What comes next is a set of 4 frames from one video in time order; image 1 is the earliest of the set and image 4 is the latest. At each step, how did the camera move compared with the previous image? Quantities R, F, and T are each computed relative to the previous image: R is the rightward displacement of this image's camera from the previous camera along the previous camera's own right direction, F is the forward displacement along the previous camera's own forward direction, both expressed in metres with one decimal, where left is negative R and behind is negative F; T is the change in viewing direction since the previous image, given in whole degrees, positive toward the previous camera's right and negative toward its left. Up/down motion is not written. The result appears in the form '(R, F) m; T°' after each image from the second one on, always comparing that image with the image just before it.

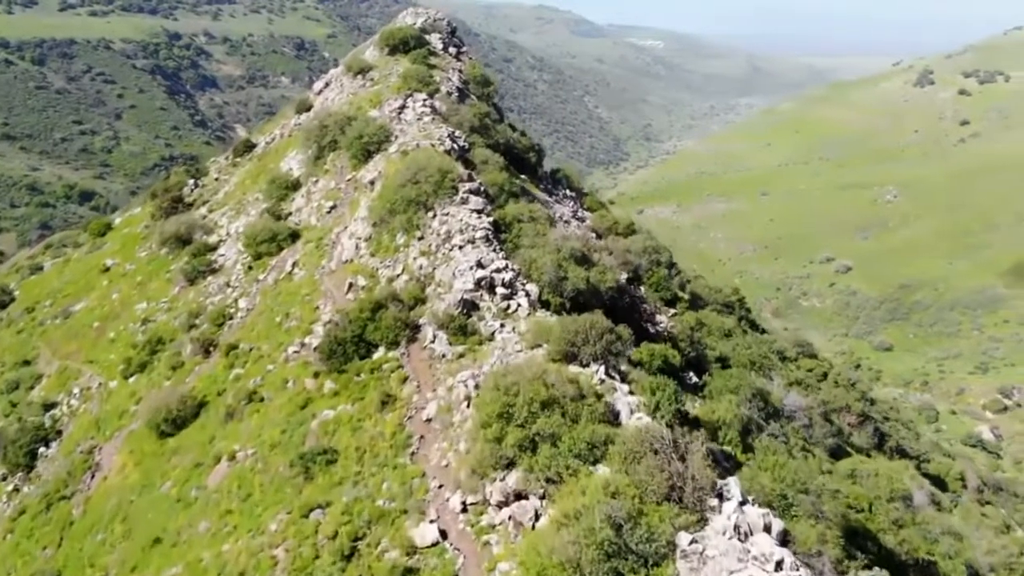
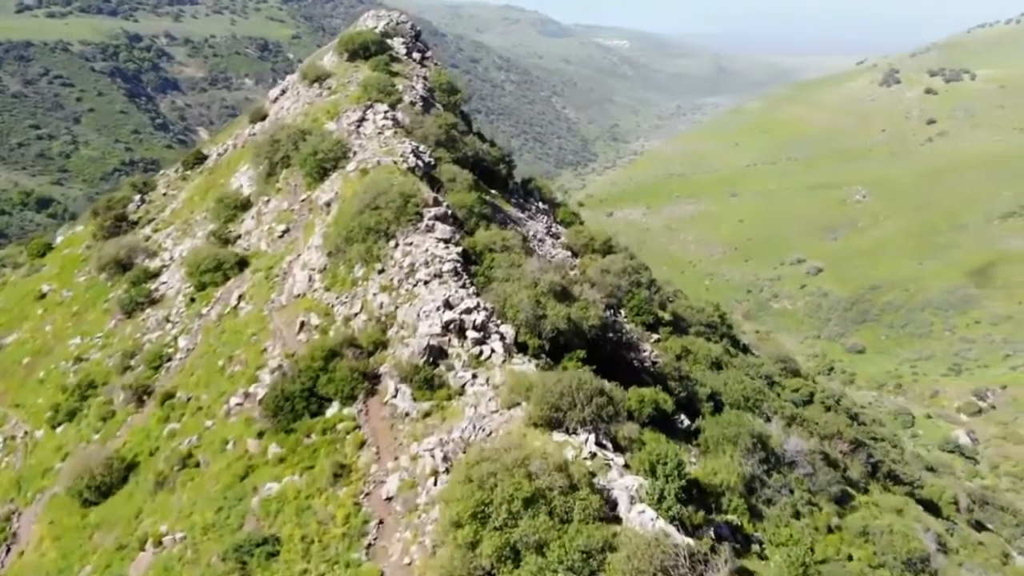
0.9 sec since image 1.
(-0.1, +3.4) m; +2°
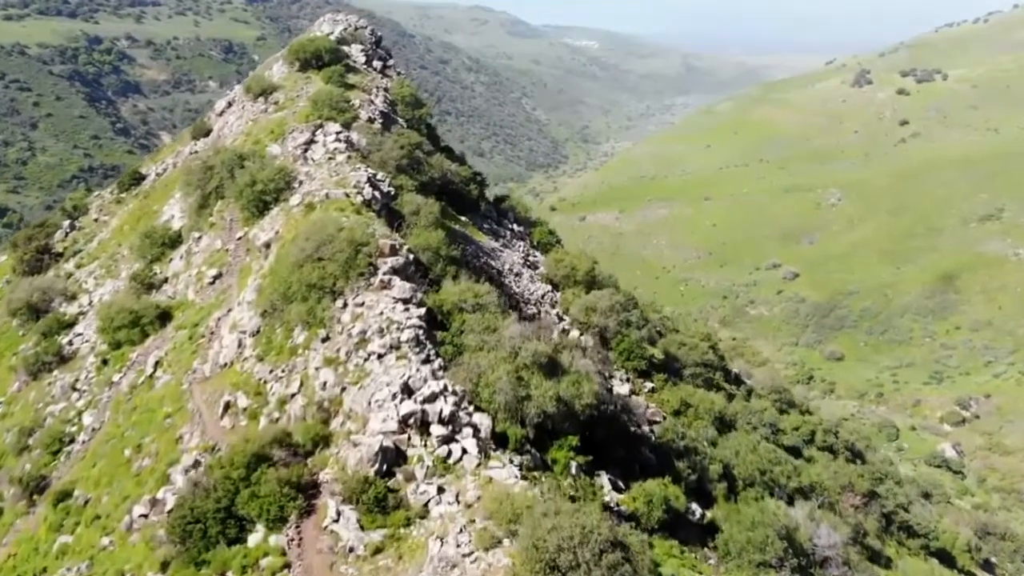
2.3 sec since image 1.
(-0.1, +5.3) m; +1°
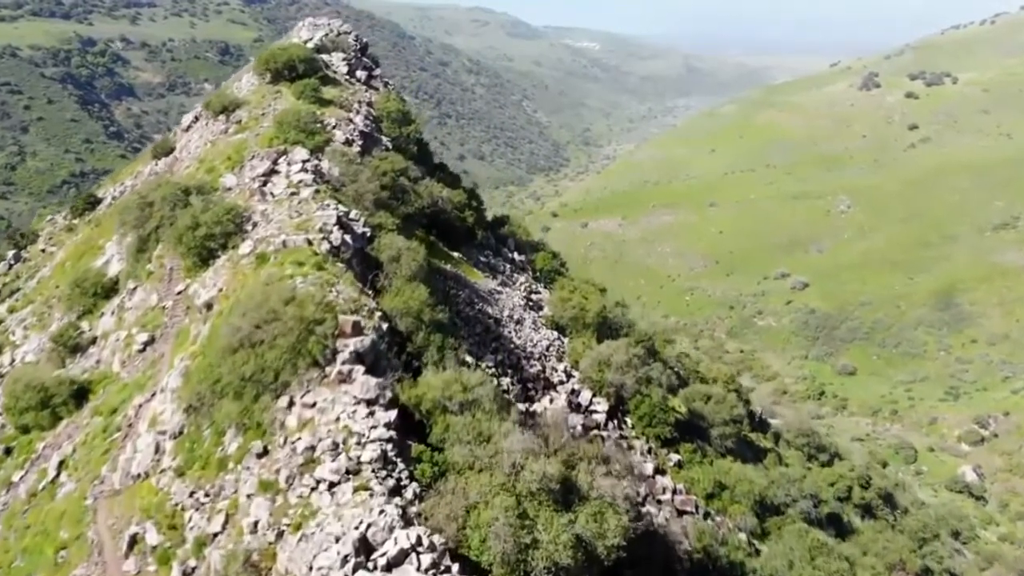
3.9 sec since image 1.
(0.0, +5.8) m; 0°
